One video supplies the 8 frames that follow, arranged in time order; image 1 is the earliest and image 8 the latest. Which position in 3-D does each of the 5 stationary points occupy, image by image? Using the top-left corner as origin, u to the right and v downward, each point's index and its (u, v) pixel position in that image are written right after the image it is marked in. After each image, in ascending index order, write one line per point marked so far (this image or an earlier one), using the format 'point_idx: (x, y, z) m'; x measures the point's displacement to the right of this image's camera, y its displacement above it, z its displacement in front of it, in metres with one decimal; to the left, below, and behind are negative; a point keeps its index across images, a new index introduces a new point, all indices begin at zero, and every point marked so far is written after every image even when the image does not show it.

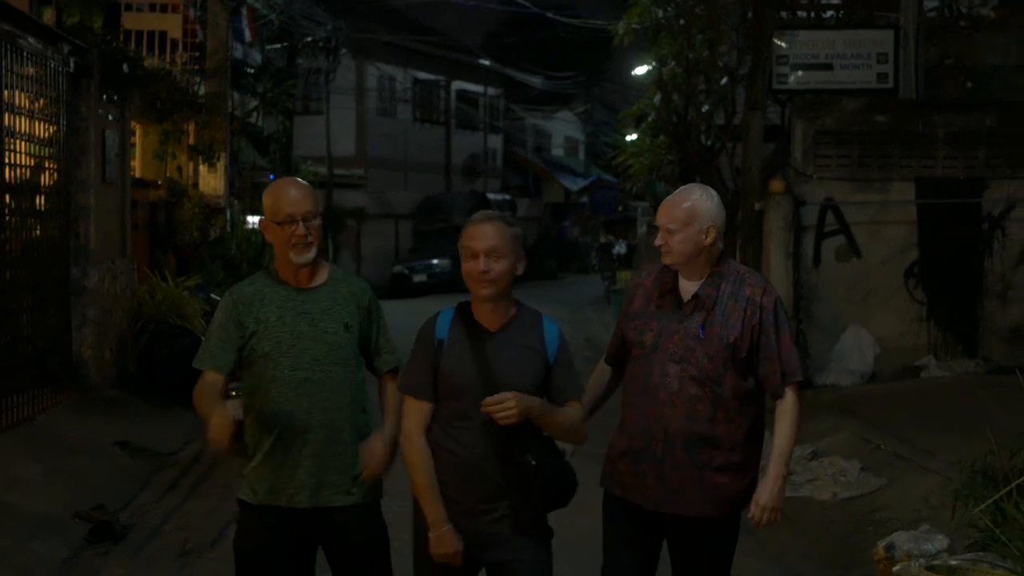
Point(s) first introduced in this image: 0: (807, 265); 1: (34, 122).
0: (+2.7, +0.2, +11.5) m
1: (-3.6, +1.3, +9.5) m
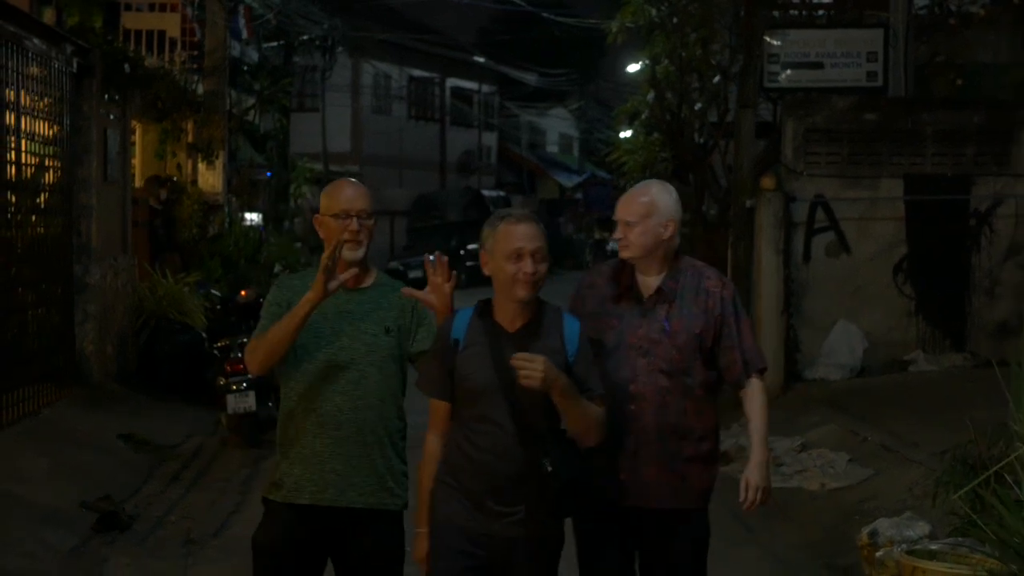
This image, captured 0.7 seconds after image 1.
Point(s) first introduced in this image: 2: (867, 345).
0: (+2.6, +0.2, +11.7) m
1: (-3.6, +1.3, +9.7) m
2: (+3.3, -0.5, +11.6) m
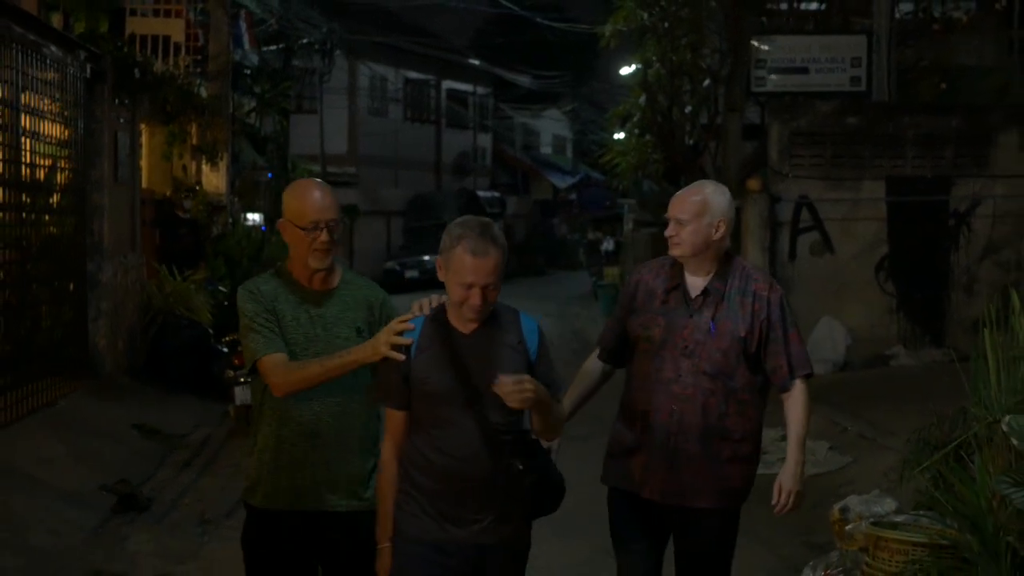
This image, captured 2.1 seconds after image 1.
0: (+2.6, +0.3, +12.1) m
1: (-3.7, +1.3, +10.1) m
2: (+3.2, -0.5, +12.0) m
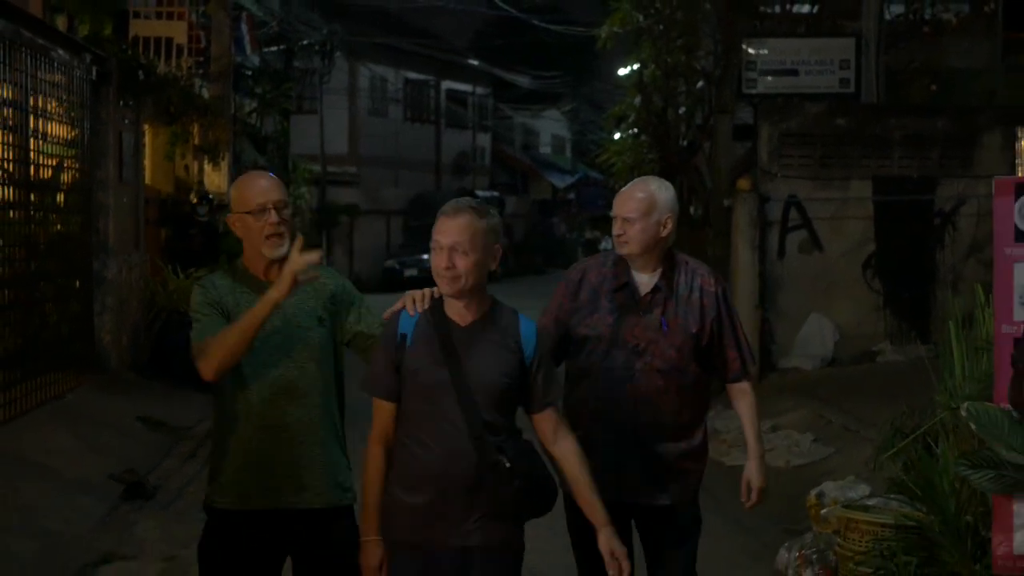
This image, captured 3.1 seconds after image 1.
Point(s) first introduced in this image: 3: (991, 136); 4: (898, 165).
0: (+2.5, +0.3, +12.4) m
1: (-3.7, +1.3, +10.3) m
2: (+3.2, -0.5, +12.3) m
3: (+4.6, +1.5, +12.3) m
4: (+3.8, +1.2, +12.3) m
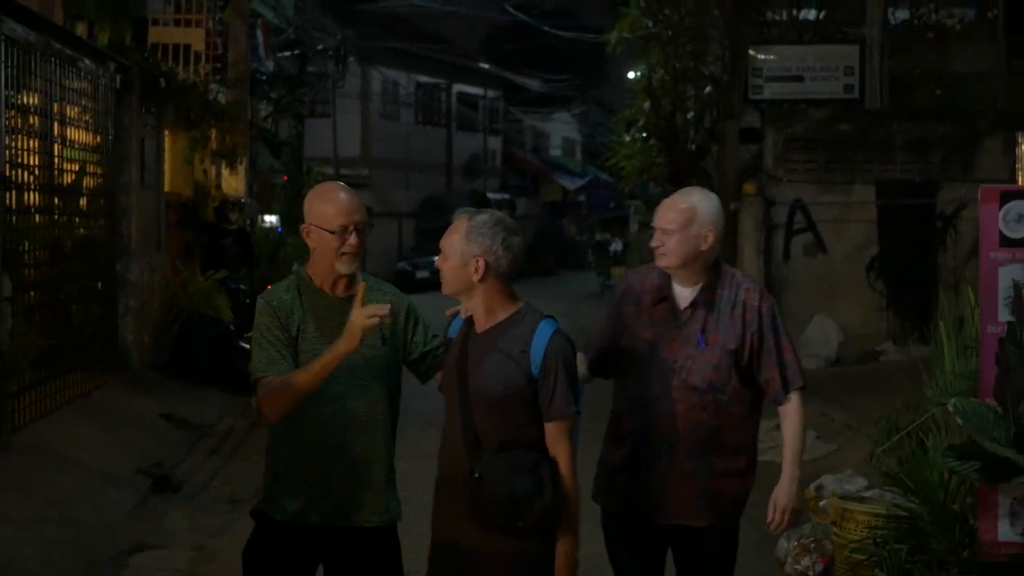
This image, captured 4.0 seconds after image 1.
0: (+2.7, +0.3, +12.6) m
1: (-3.6, +1.3, +10.7) m
2: (+3.3, -0.5, +12.6) m
3: (+4.7, +1.5, +12.6) m
4: (+3.9, +1.2, +12.5) m
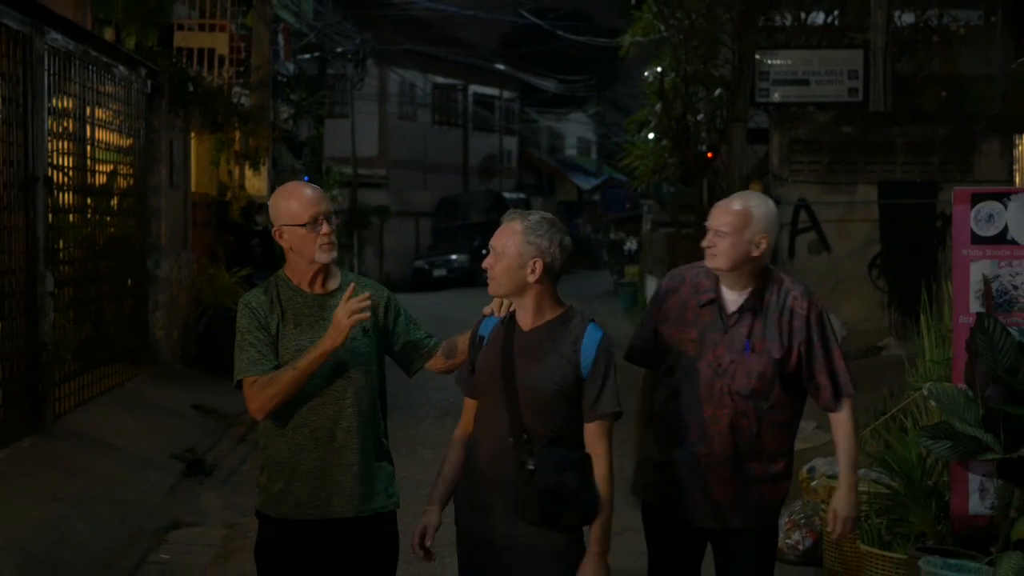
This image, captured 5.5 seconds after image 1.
0: (+2.8, +0.3, +13.0) m
1: (-3.5, +1.4, +11.2) m
2: (+3.4, -0.5, +13.0) m
3: (+4.9, +1.5, +13.0) m
4: (+4.0, +1.2, +12.9) m
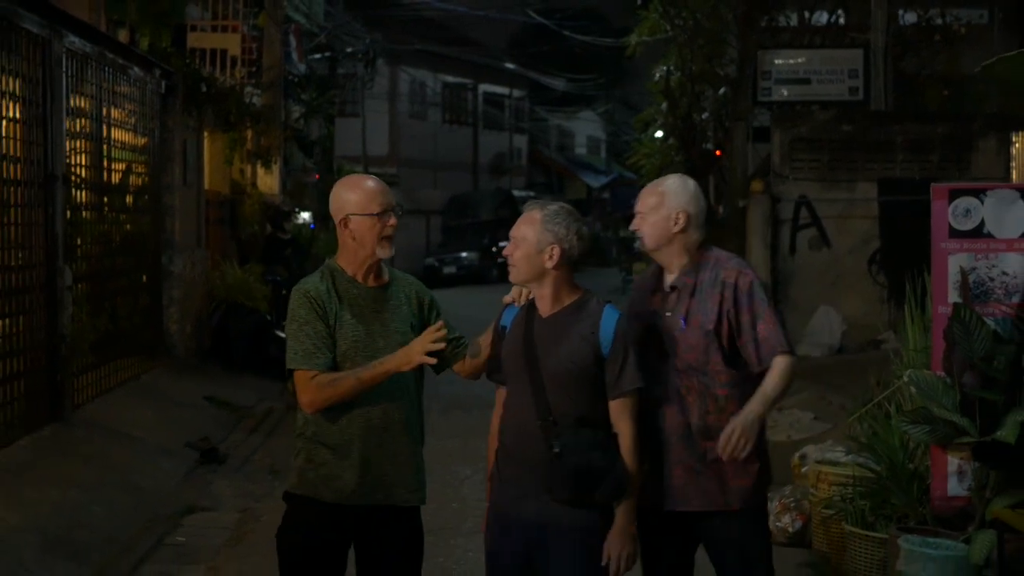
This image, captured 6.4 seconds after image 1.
0: (+2.9, +0.4, +13.3) m
1: (-3.4, +1.4, +11.5) m
2: (+3.5, -0.4, +13.2) m
3: (+5.0, +1.5, +13.2) m
4: (+4.1, +1.3, +13.2) m
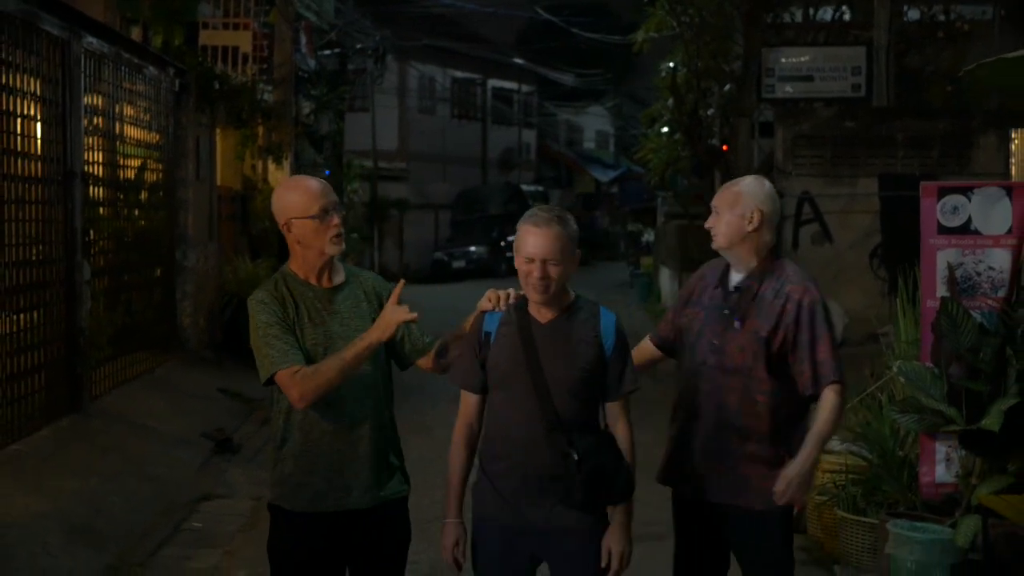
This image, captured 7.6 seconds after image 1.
0: (+2.9, +0.4, +13.5) m
1: (-3.4, +1.5, +11.7) m
2: (+3.6, -0.4, +13.4) m
3: (+5.0, +1.6, +13.4) m
4: (+4.2, +1.3, +13.3) m
